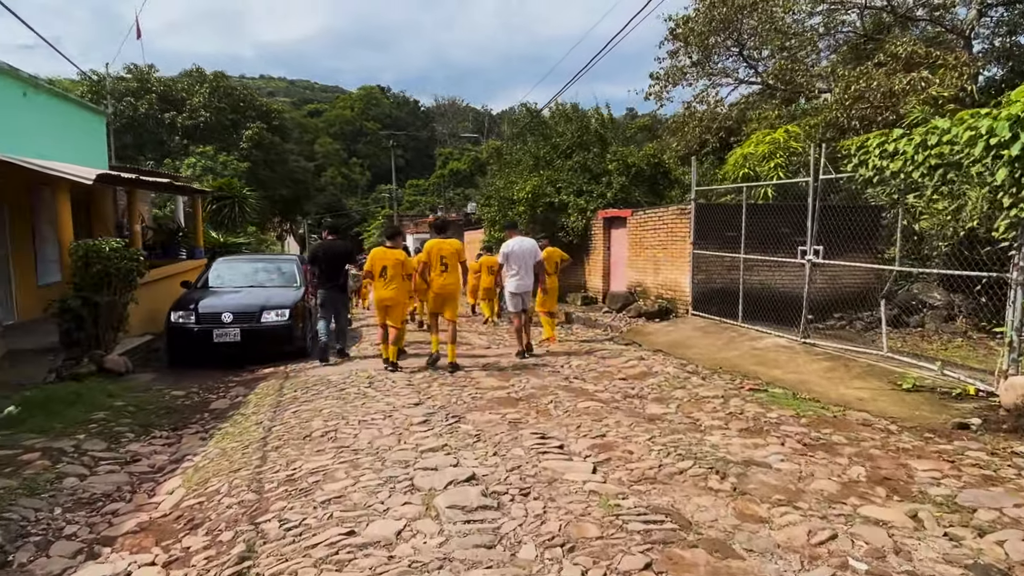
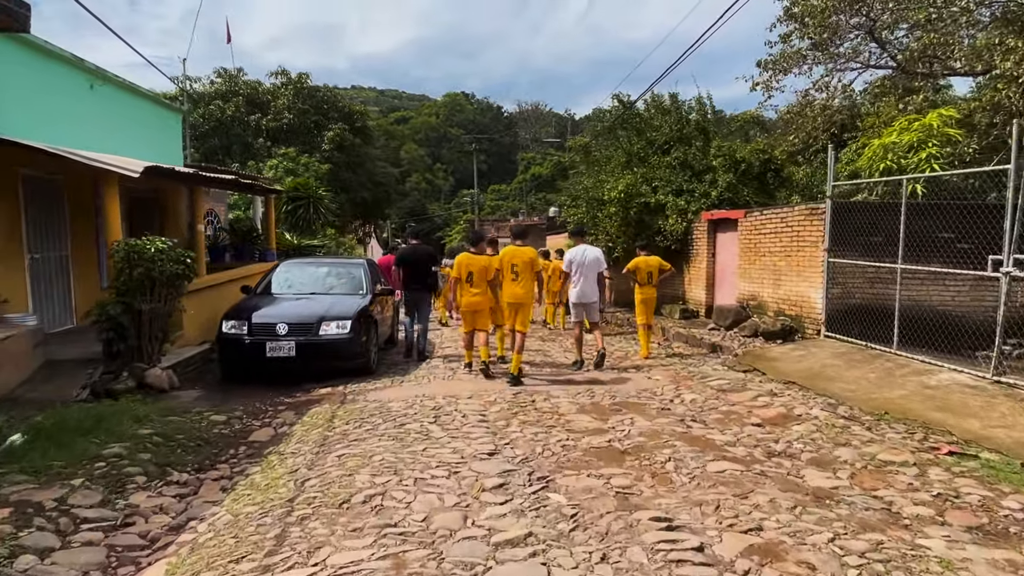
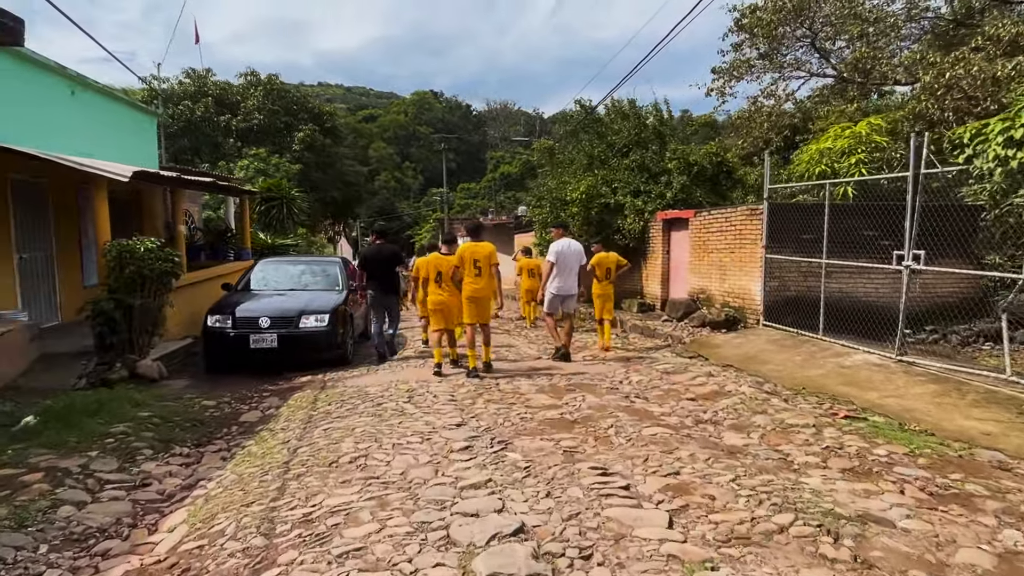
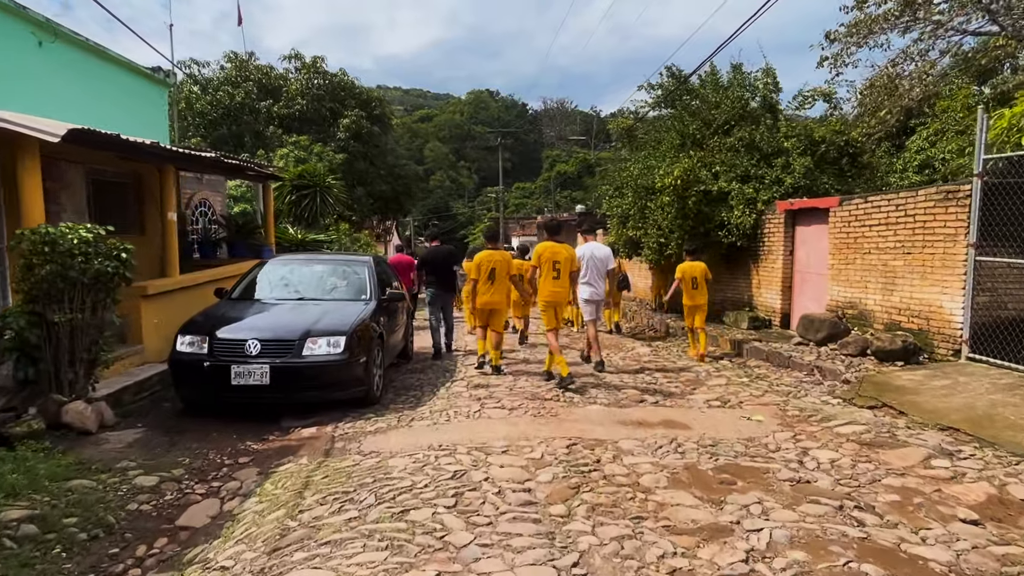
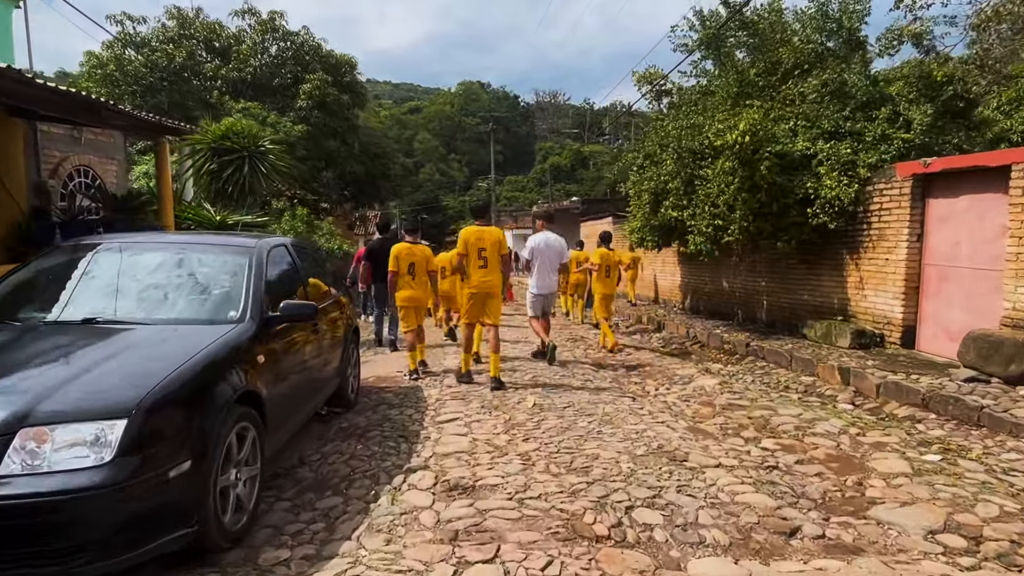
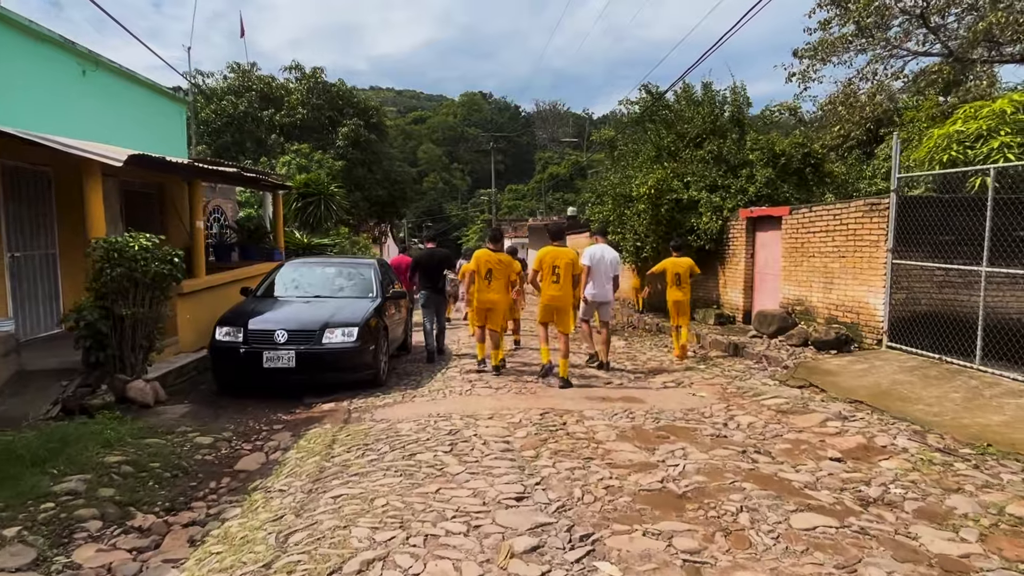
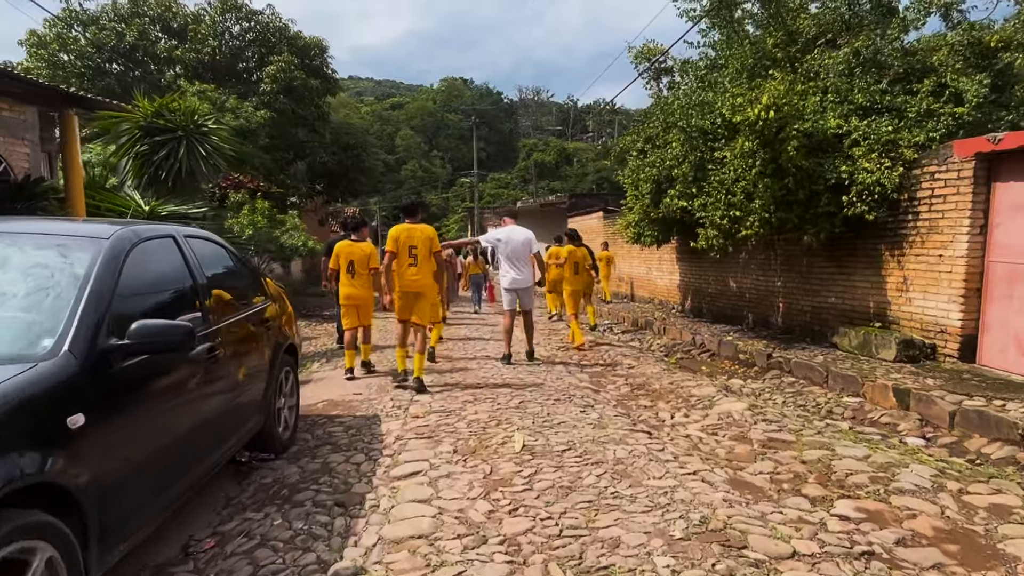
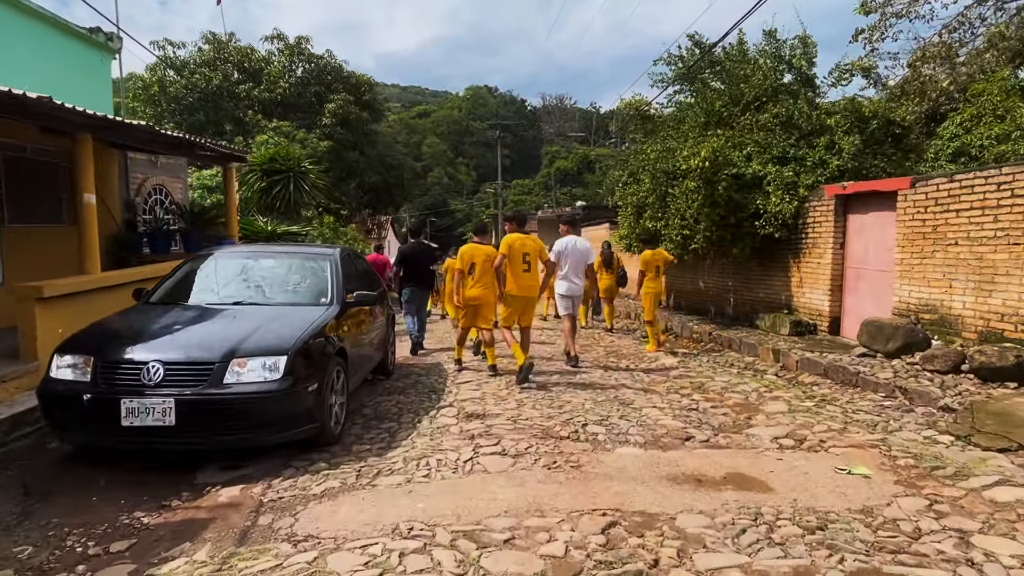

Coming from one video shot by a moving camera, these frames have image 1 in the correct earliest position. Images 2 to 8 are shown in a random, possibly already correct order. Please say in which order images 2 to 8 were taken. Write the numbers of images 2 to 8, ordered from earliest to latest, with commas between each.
3, 2, 6, 4, 8, 5, 7
